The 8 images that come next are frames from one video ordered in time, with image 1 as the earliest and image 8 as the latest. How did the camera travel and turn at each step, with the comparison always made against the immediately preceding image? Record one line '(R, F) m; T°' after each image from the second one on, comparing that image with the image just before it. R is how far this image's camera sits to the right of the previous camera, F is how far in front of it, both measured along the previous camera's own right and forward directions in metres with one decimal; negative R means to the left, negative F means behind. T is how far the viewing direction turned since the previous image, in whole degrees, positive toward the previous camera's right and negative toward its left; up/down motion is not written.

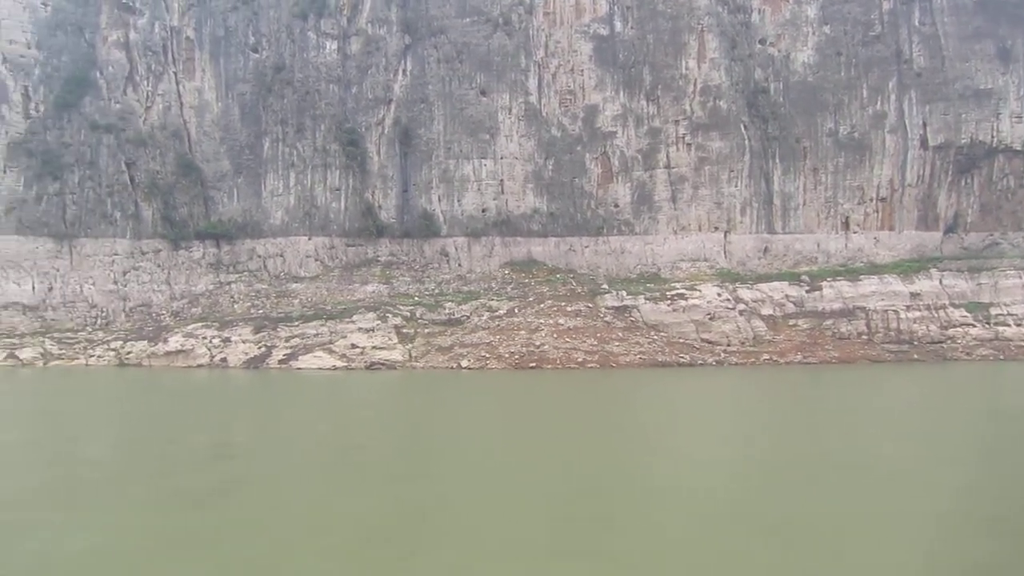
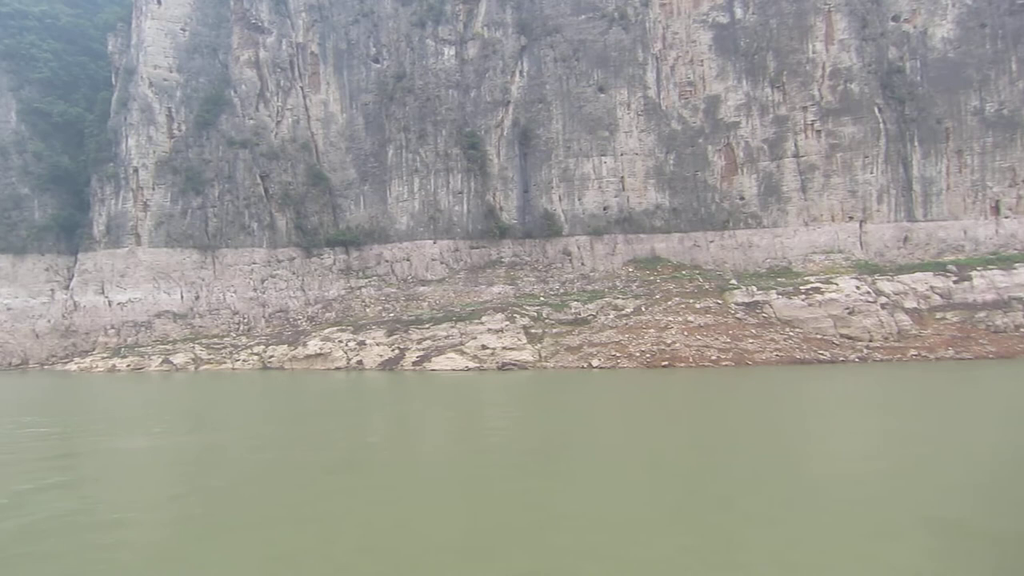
(-1.5, +0.1) m; -7°
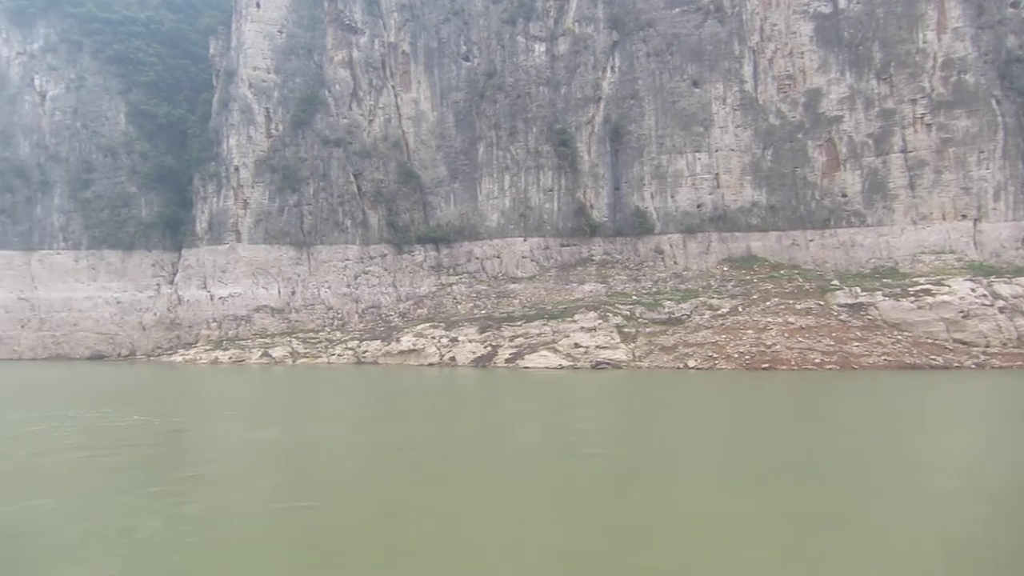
(-1.1, +0.2) m; -5°
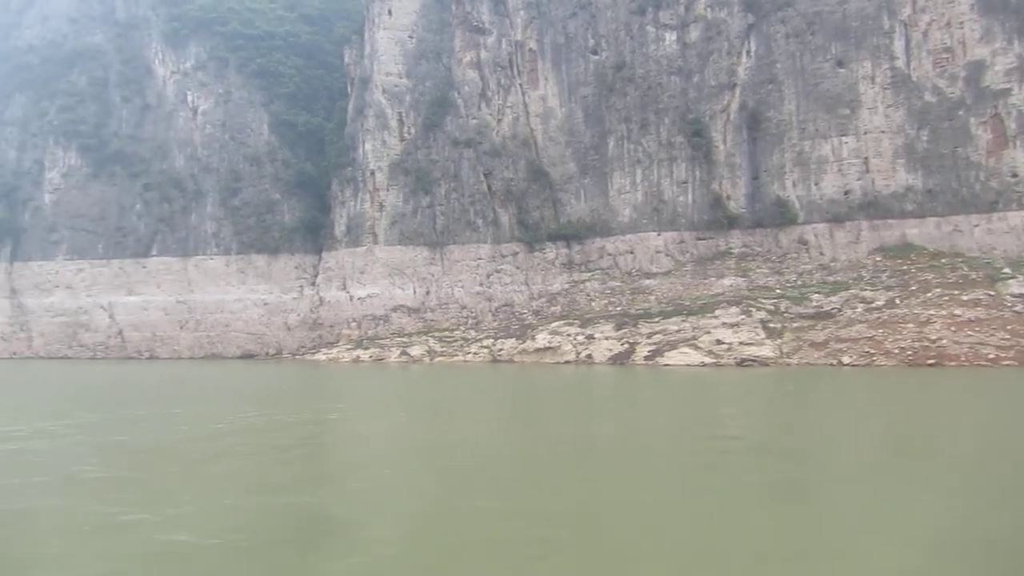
(-1.1, +0.3) m; -8°
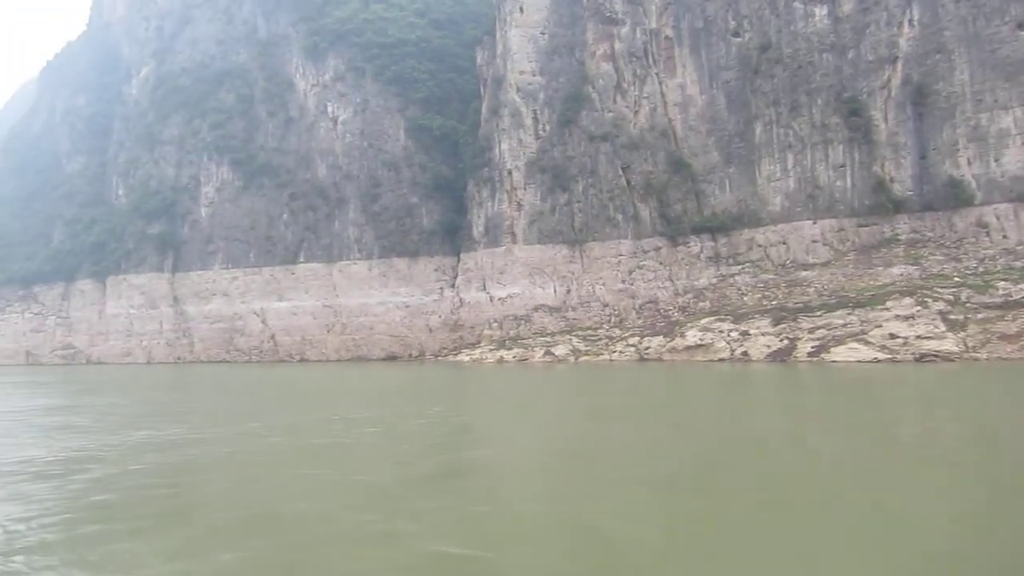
(-1.7, +0.6) m; -8°
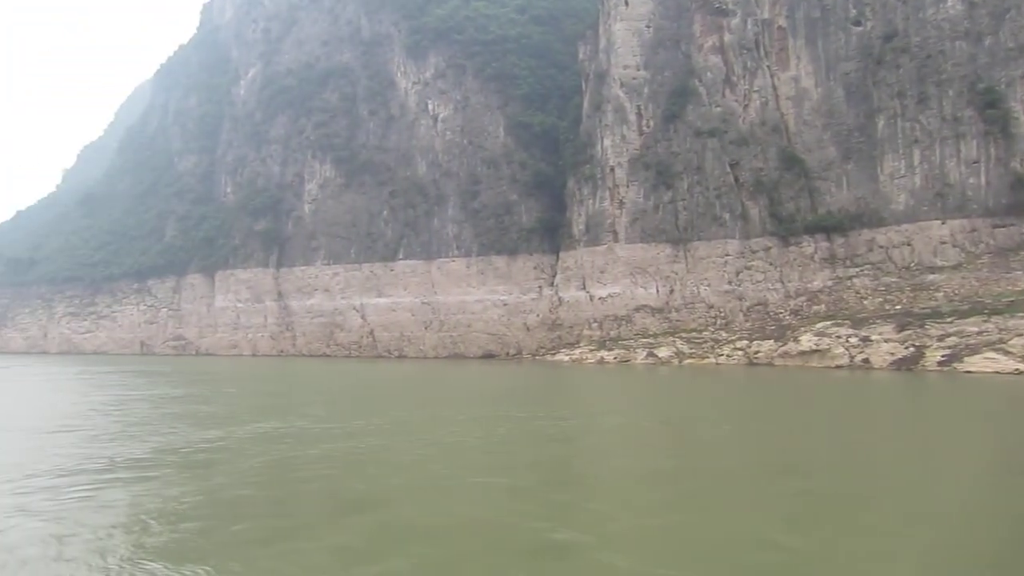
(-1.2, +0.6) m; -6°
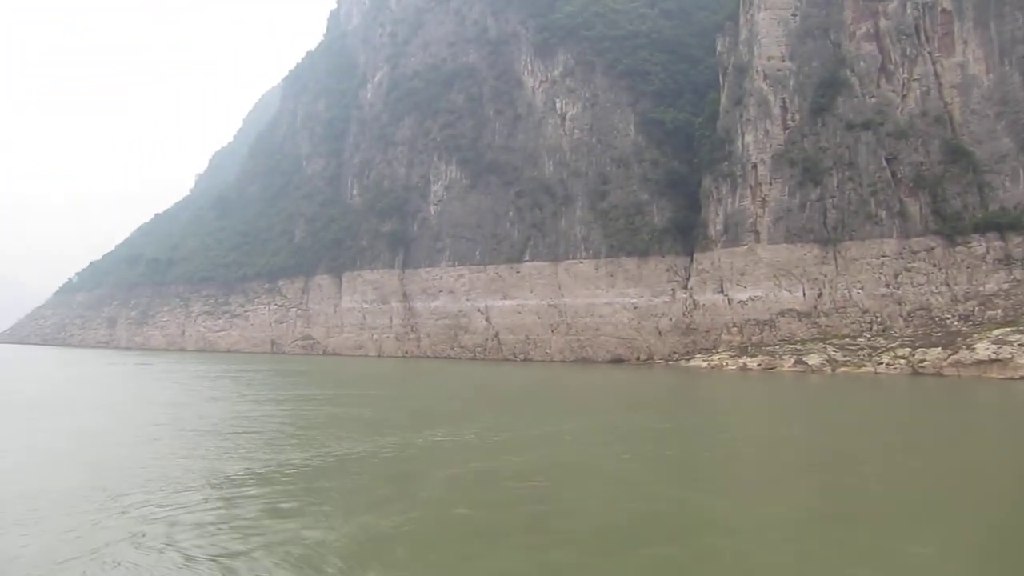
(-2.2, +1.0) m; -7°
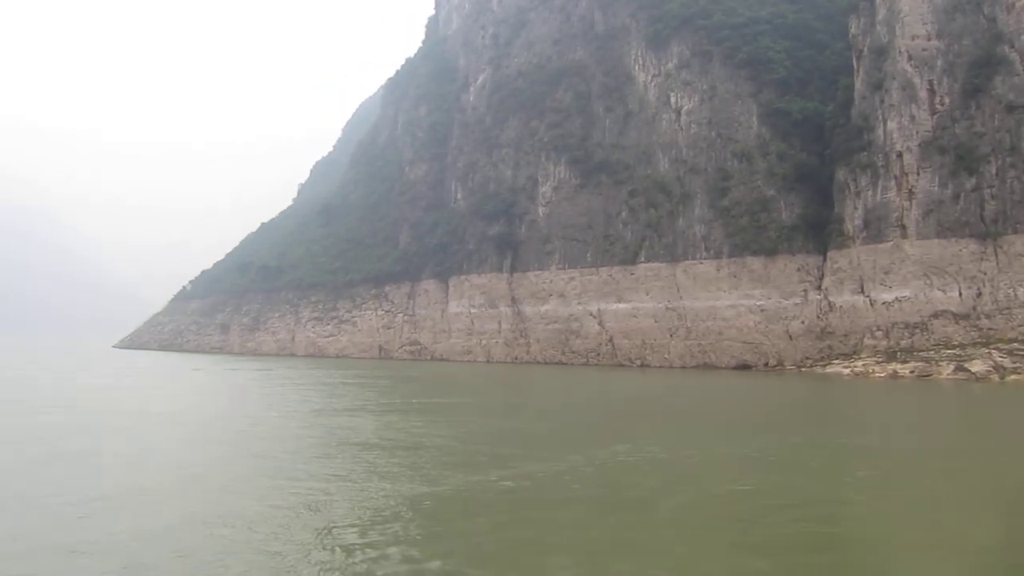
(-2.0, +1.5) m; -6°
